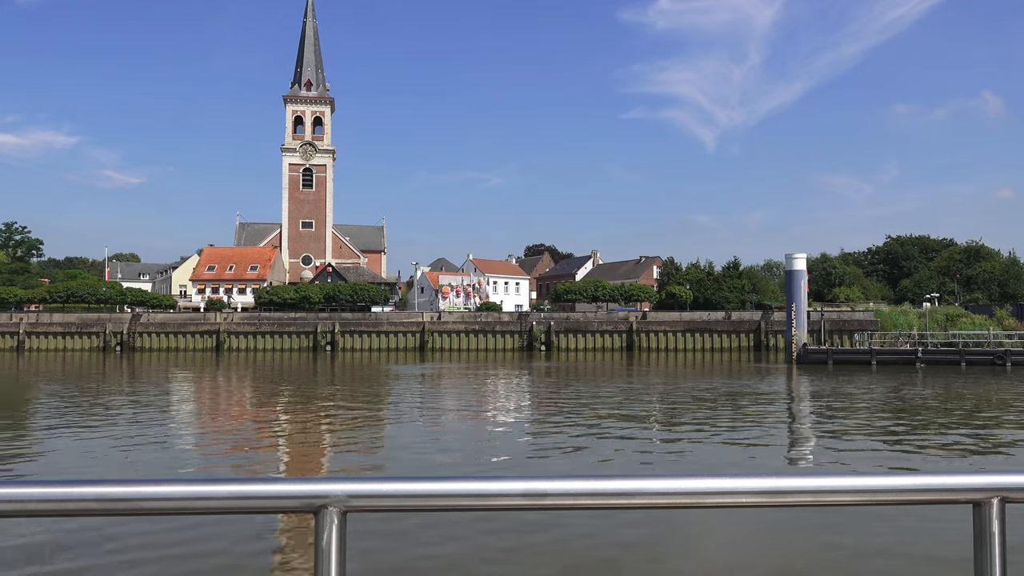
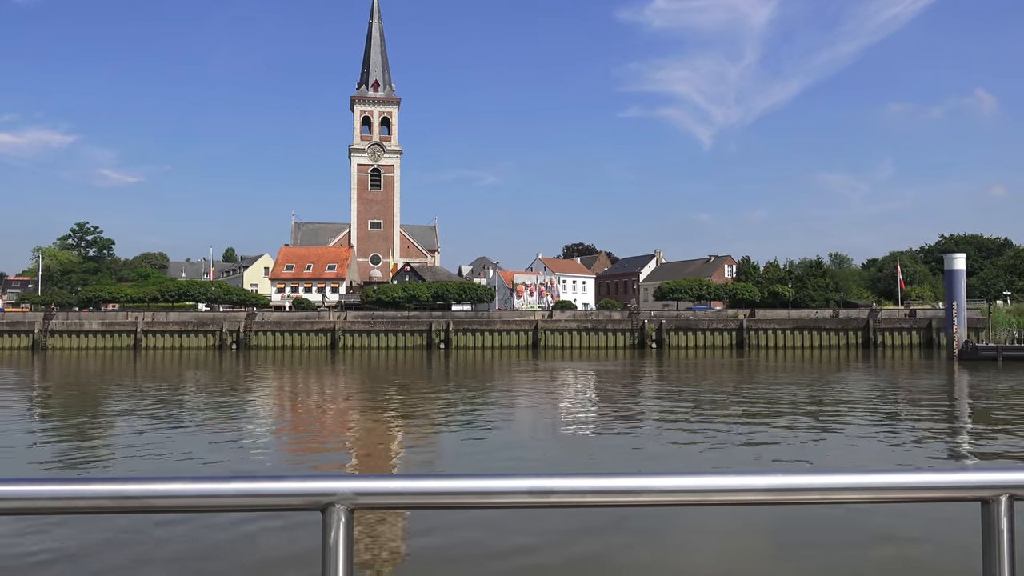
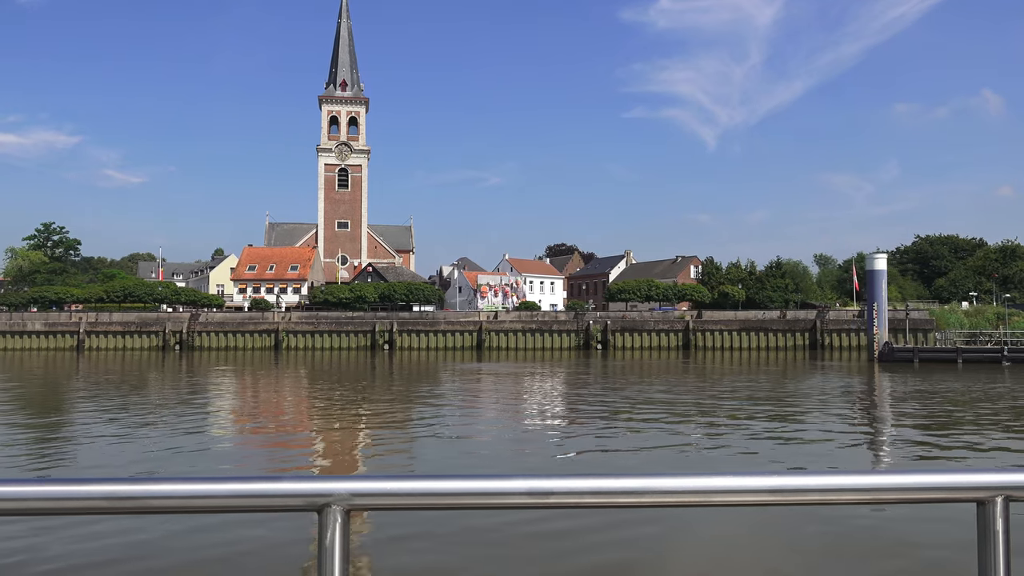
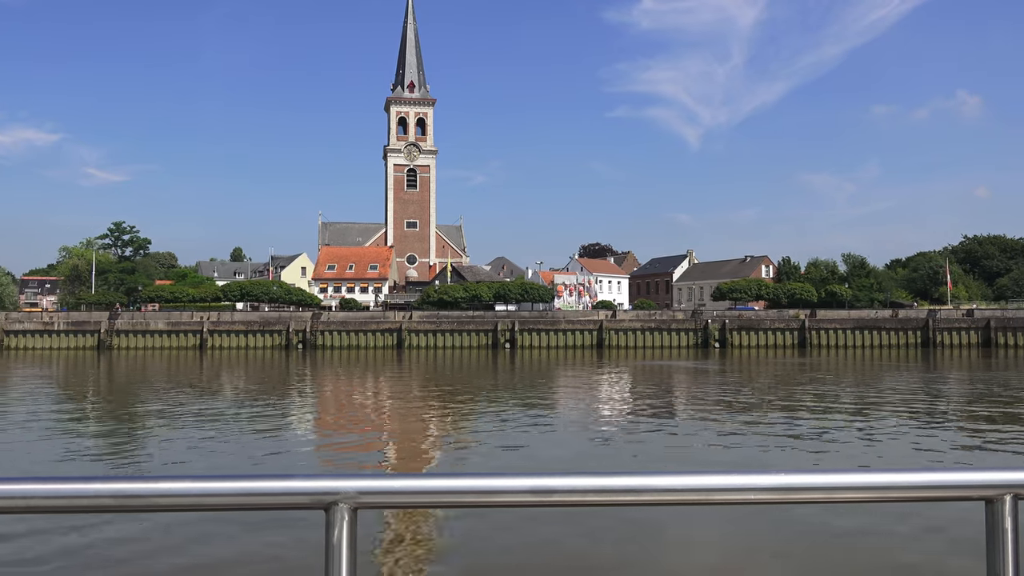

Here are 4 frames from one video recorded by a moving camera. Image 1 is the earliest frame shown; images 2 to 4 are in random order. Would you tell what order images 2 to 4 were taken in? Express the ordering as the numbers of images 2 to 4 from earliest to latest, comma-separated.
3, 2, 4
